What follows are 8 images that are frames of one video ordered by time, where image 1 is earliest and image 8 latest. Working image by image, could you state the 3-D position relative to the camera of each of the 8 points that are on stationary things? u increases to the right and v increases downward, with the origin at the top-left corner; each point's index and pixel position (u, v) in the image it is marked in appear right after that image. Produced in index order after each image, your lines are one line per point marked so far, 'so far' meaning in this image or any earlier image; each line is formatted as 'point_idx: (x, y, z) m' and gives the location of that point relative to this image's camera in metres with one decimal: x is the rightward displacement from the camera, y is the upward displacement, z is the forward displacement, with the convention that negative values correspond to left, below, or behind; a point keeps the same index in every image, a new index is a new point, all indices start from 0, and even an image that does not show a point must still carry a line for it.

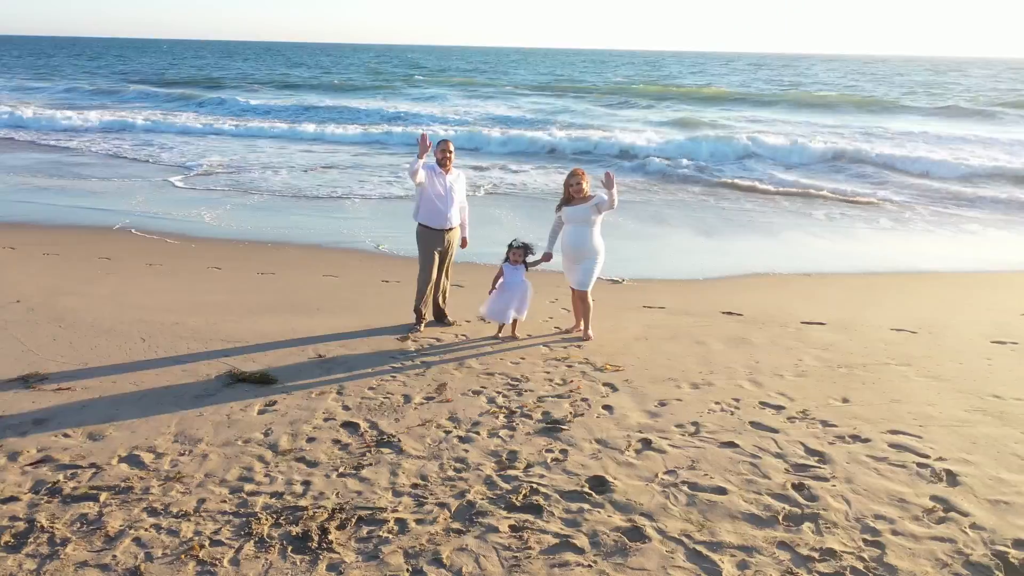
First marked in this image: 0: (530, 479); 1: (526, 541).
0: (+0.1, -0.7, +3.0) m
1: (0.0, -0.8, +2.6) m
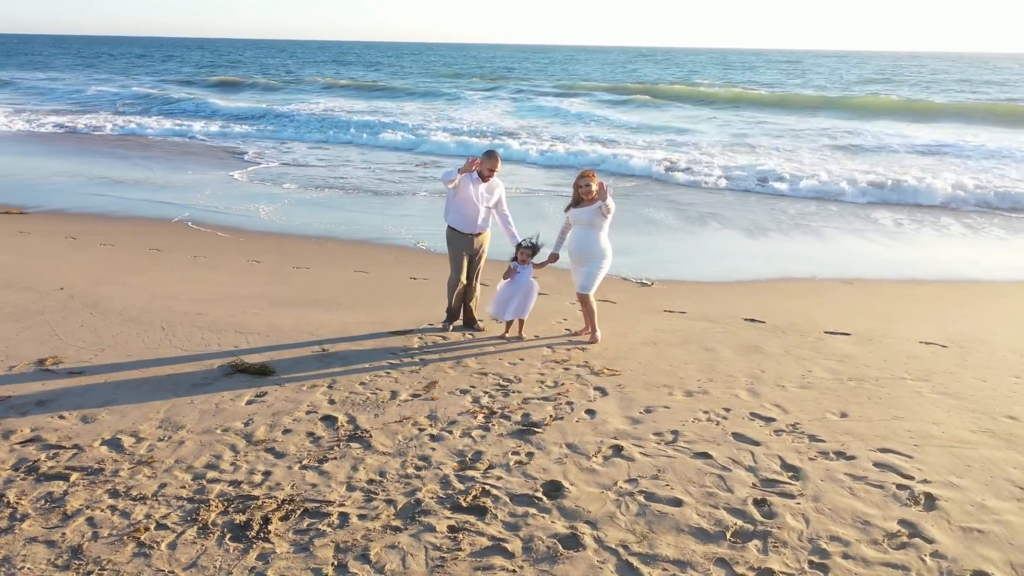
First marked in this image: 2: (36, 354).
0: (-0.1, -0.7, +3.0) m
1: (-0.2, -0.8, +2.6) m
2: (-2.6, -0.4, +4.3) m
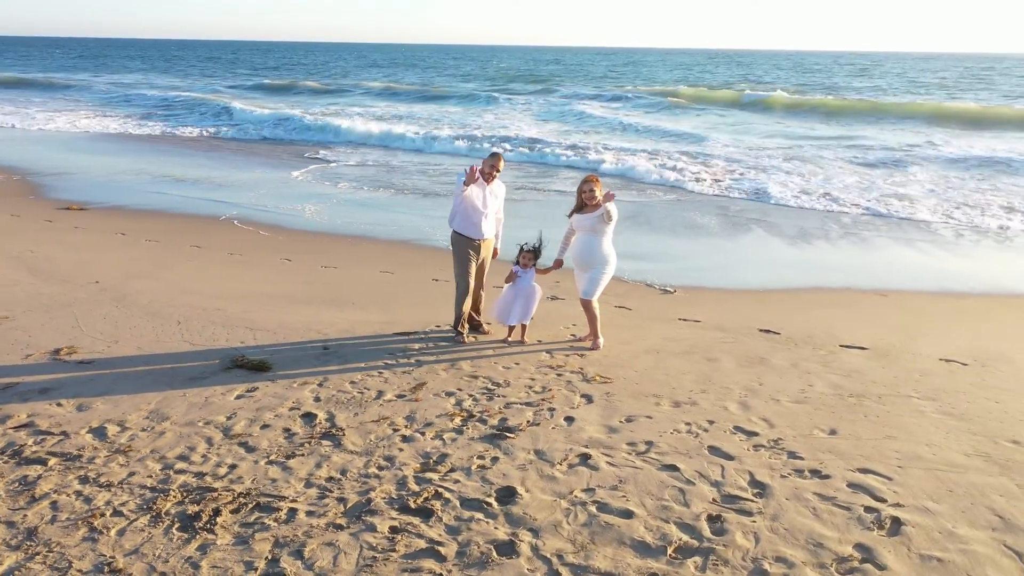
0: (-0.3, -0.7, +3.0) m
1: (-0.4, -0.8, +2.6) m
2: (-2.6, -0.3, +4.6) m
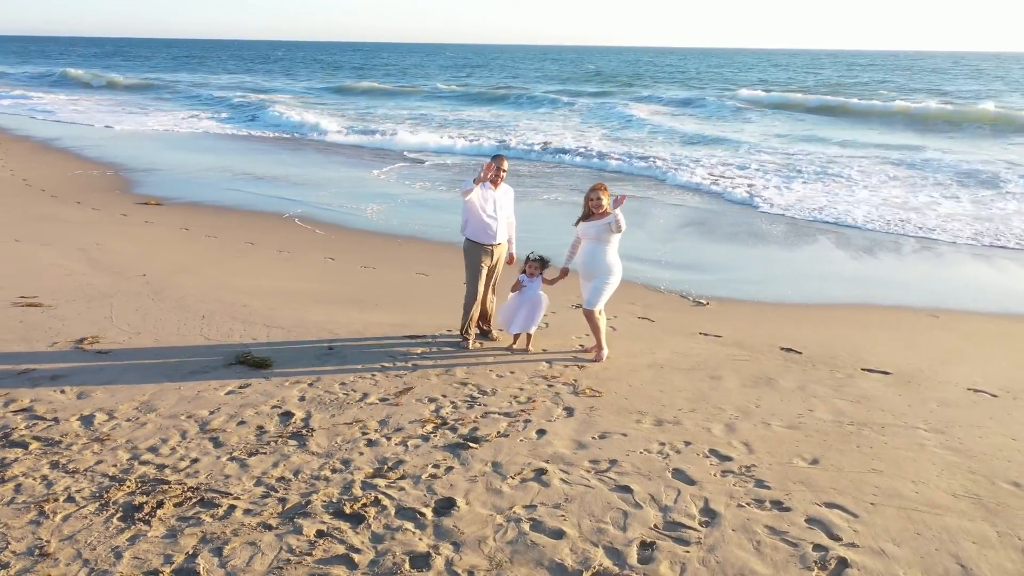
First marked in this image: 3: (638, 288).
0: (-0.5, -0.8, +3.1) m
1: (-0.6, -0.8, +2.6) m
2: (-2.6, -0.3, +4.8) m
3: (+1.1, 0.0, +6.9) m
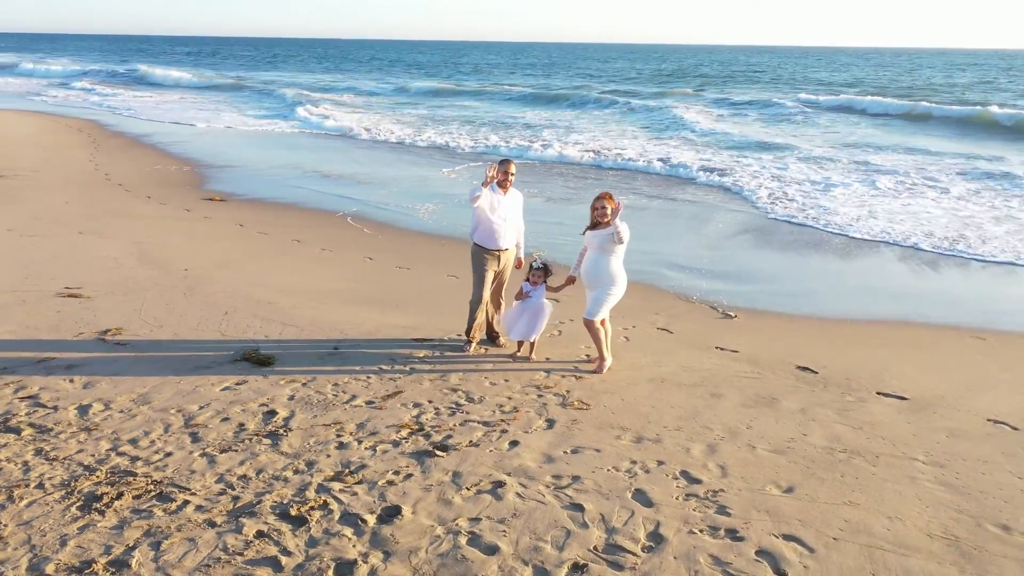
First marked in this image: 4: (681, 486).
0: (-0.7, -0.8, +3.1) m
1: (-0.9, -0.9, +2.7) m
2: (-2.6, -0.2, +5.1) m
3: (+1.3, -0.1, +6.7) m
4: (+0.7, -0.8, +3.3) m
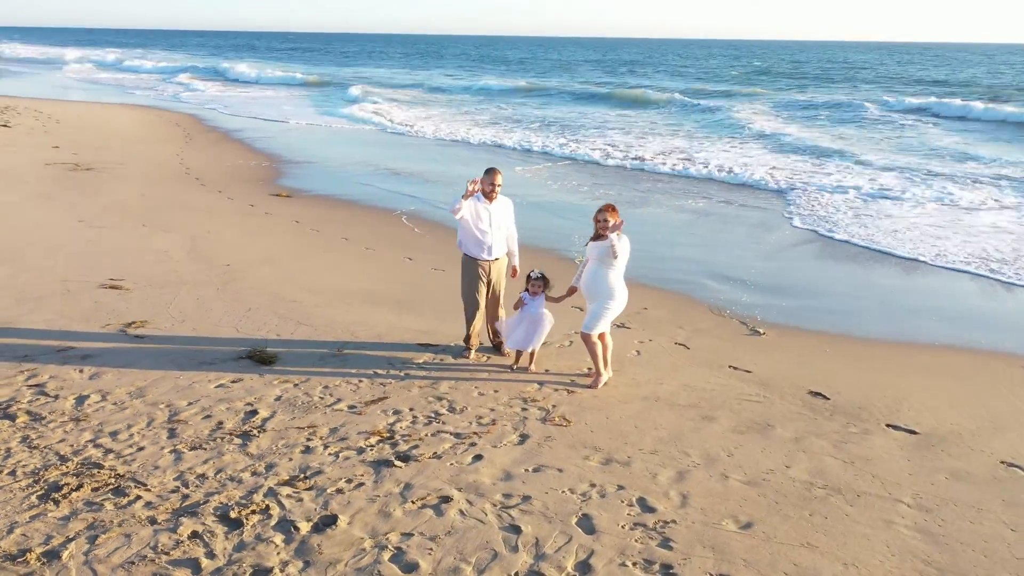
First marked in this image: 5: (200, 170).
0: (-0.9, -0.8, +3.2) m
1: (-1.2, -0.9, +2.8) m
2: (-2.5, -0.2, +5.4) m
3: (+1.5, -0.2, +6.5) m
4: (+0.5, -0.9, +3.2) m
5: (-5.0, +1.9, +12.8) m
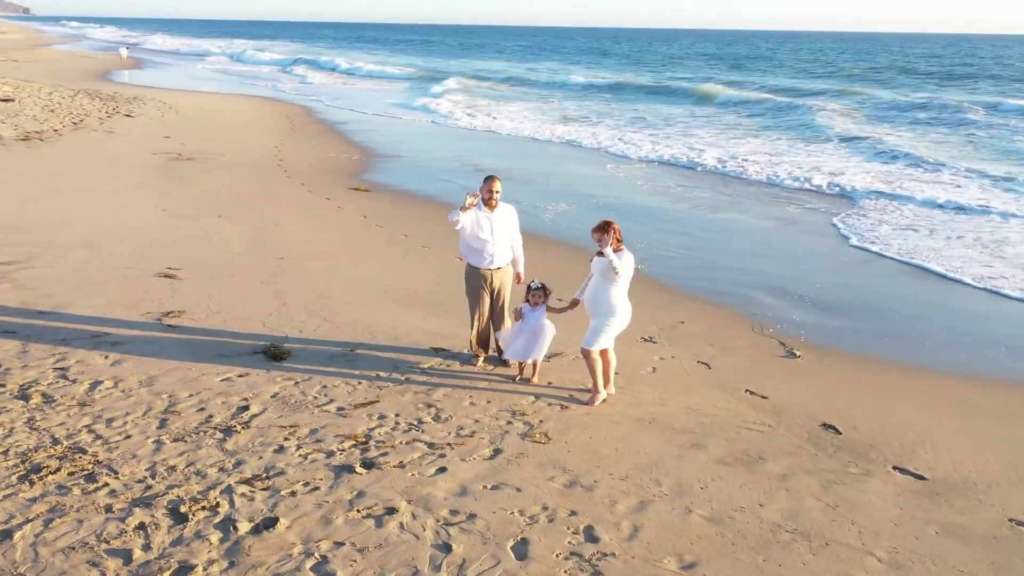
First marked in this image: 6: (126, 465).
0: (-1.1, -0.9, +3.3) m
1: (-1.4, -0.9, +3.0) m
2: (-2.4, -0.1, +5.7) m
3: (+1.8, -0.3, +6.3) m
4: (+0.2, -1.0, +3.1) m
5: (-3.7, +2.1, +13.3) m
6: (-1.7, -0.8, +3.5) m
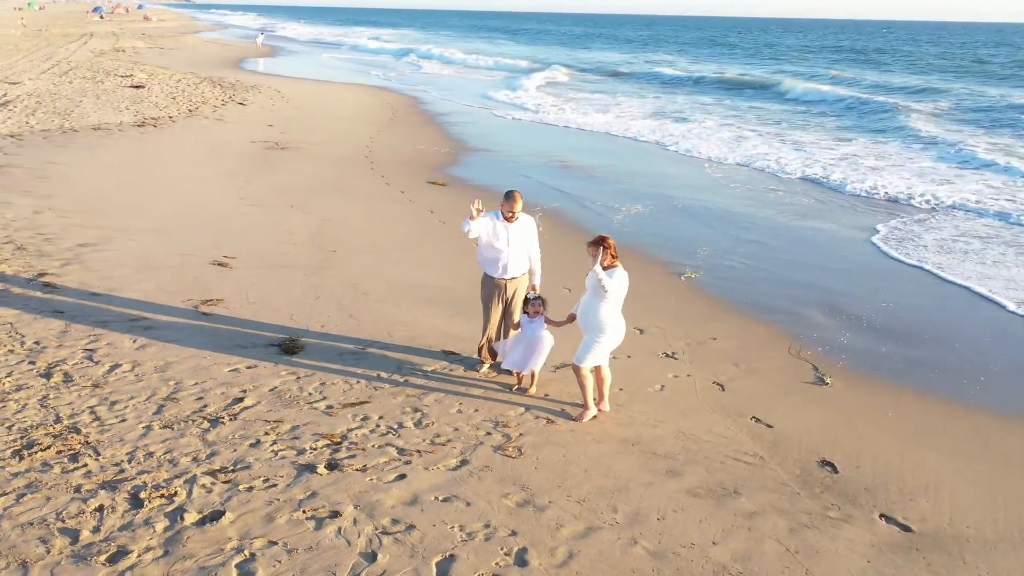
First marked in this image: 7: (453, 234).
0: (-1.4, -0.9, +3.5) m
1: (-1.7, -0.9, +3.2) m
2: (-2.2, -0.1, +6.0) m
3: (+2.0, -0.5, +6.0) m
4: (0.0, -1.1, +3.1) m
5: (-2.2, +2.3, +13.7) m
6: (-1.9, -0.7, +3.7) m
7: (-0.7, +0.6, +8.8) m
